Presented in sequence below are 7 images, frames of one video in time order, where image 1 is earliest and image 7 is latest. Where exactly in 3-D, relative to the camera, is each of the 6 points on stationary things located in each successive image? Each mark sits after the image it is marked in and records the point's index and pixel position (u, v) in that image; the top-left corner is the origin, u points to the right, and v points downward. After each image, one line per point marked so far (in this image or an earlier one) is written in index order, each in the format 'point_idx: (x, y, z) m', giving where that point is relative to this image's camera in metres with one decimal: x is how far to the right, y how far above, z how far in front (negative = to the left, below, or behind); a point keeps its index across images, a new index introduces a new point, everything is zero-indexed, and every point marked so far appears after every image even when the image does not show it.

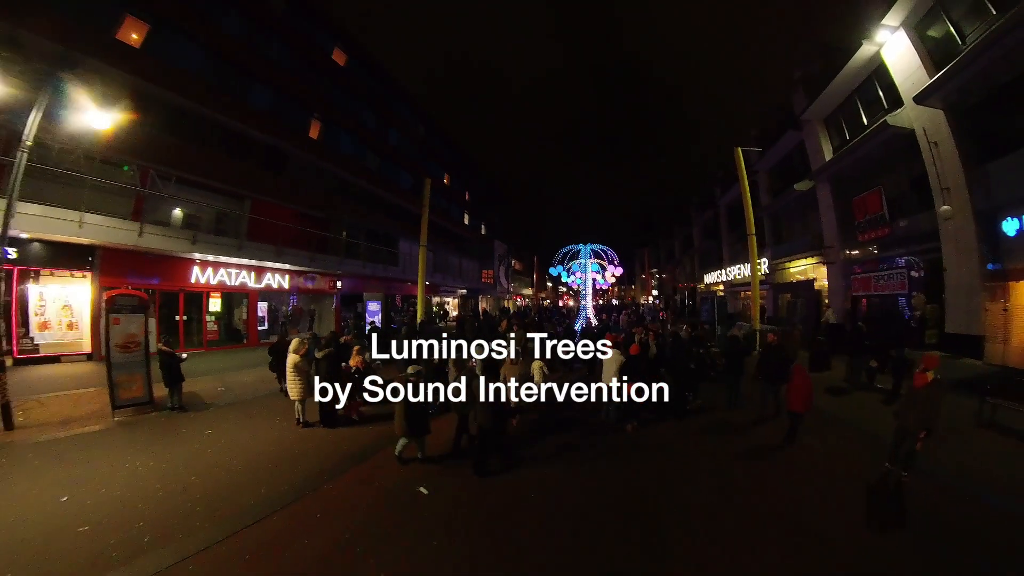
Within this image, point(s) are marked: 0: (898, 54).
0: (+12.2, +7.1, +13.2) m
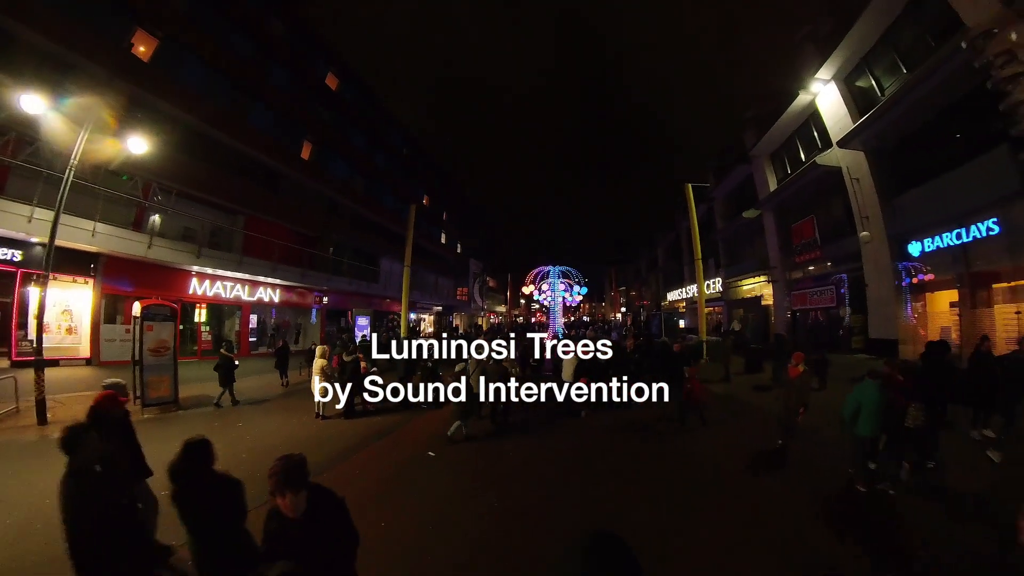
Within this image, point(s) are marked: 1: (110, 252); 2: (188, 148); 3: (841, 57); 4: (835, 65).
0: (+11.7, +6.6, +15.6) m
1: (-10.7, +0.9, +11.5) m
2: (-13.3, +5.6, +15.6) m
3: (+11.3, +7.6, +14.4) m
4: (+11.1, +7.5, +14.6) m
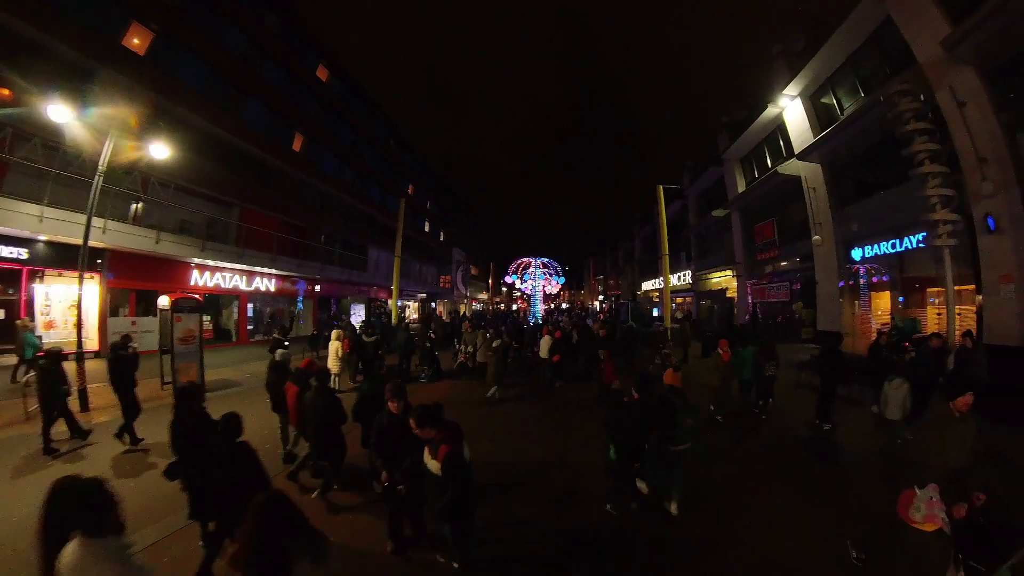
0: (+11.3, +6.7, +17.1) m
1: (-11.0, +1.1, +12.0) m
2: (-13.7, +6.0, +15.8) m
3: (+10.9, +7.7, +15.8) m
4: (+10.8, +7.6, +16.0) m
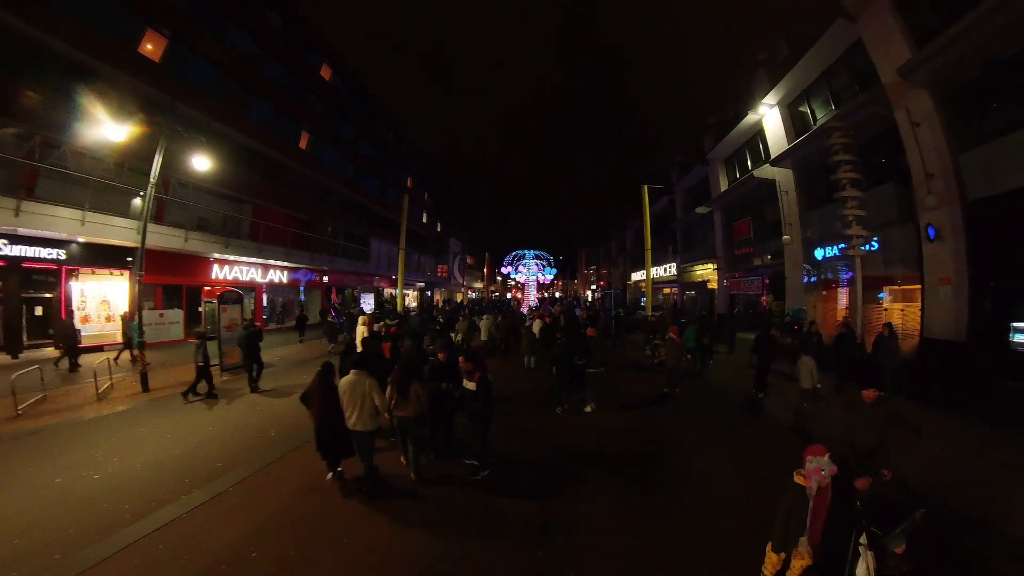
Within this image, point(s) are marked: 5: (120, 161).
0: (+11.2, +7.0, +18.3) m
1: (-11.1, +1.3, +13.1) m
2: (-13.8, +6.3, +16.7) m
3: (+10.8, +7.9, +17.0) m
4: (+10.6, +7.9, +17.2) m
5: (-13.3, +4.3, +14.4) m
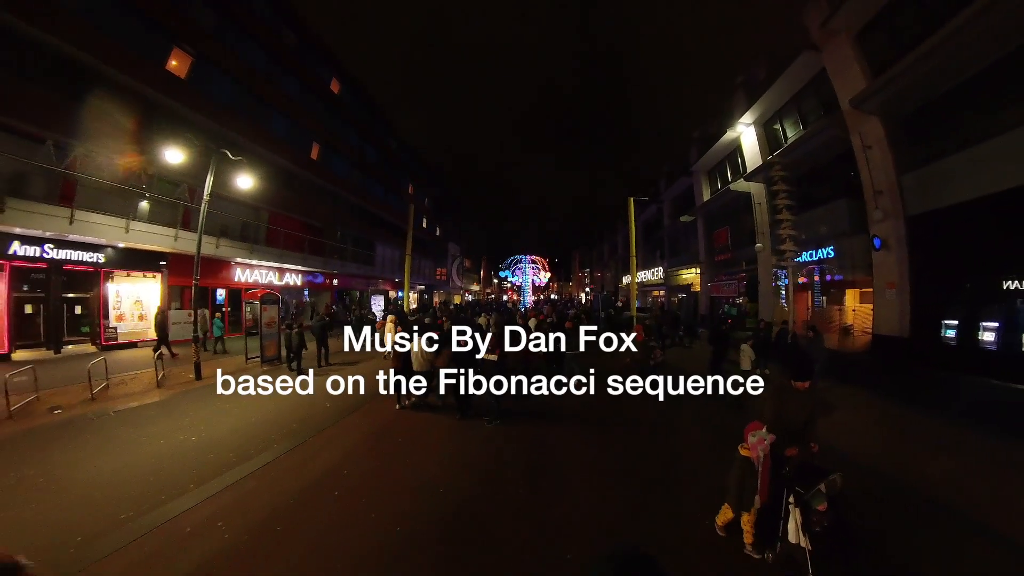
0: (+11.1, +6.9, +19.9) m
1: (-11.1, +1.3, +14.4) m
2: (-13.9, +6.2, +18.1) m
3: (+10.7, +7.8, +18.6) m
4: (+10.6, +7.7, +18.9) m
5: (-13.3, +4.3, +15.7) m
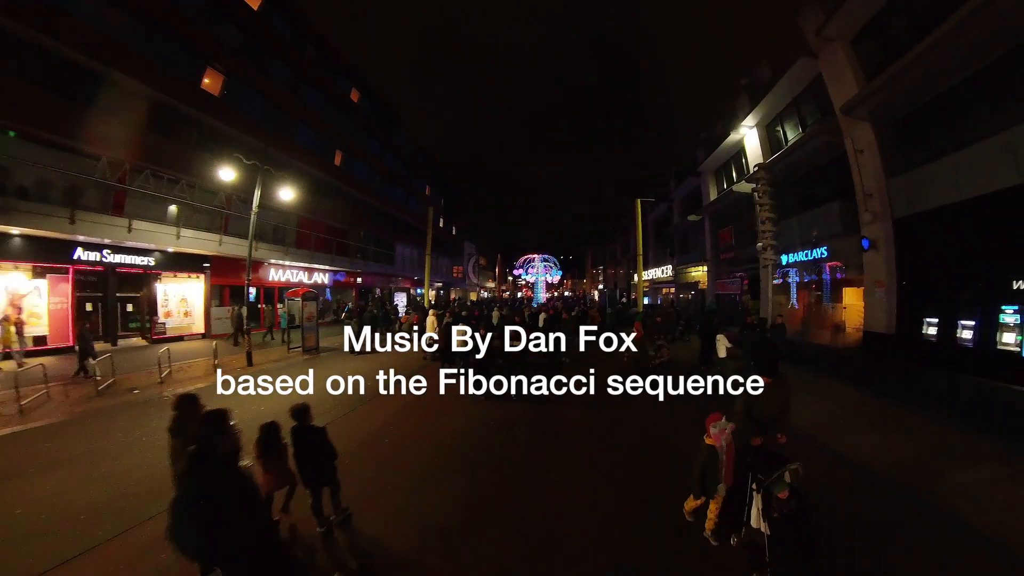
0: (+11.6, +7.0, +20.6) m
1: (-10.8, +1.3, +15.9) m
2: (-13.4, +6.3, +19.6) m
3: (+11.2, +7.9, +19.2) m
4: (+11.1, +7.8, +19.5) m
5: (-12.9, +4.3, +17.3) m
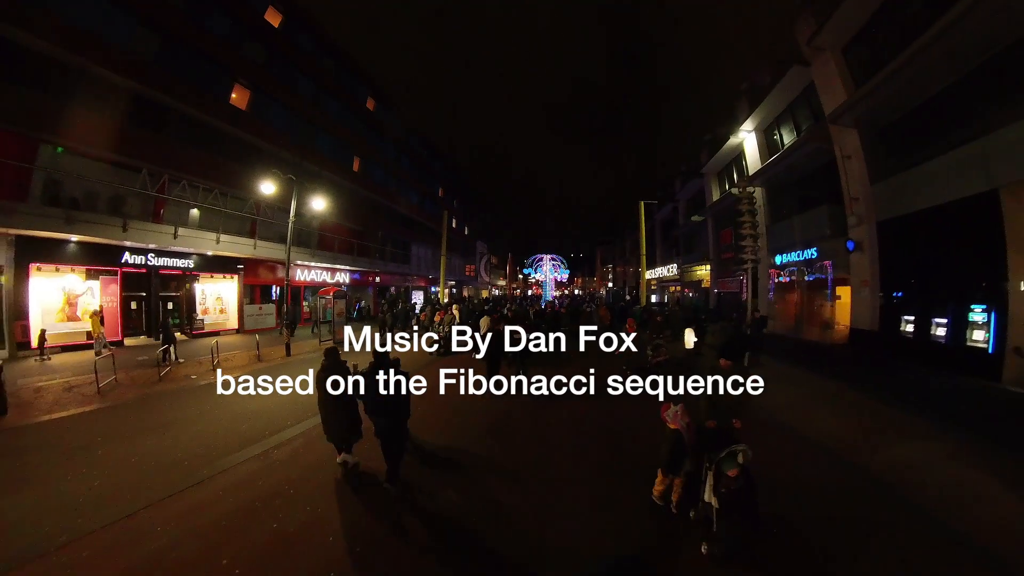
0: (+12.0, +7.1, +21.3) m
1: (-10.5, +1.3, +17.4) m
2: (-13.0, +6.3, +21.1) m
3: (+11.6, +8.0, +20.0) m
4: (+11.5, +7.9, +20.3) m
5: (-12.6, +4.3, +18.8) m
